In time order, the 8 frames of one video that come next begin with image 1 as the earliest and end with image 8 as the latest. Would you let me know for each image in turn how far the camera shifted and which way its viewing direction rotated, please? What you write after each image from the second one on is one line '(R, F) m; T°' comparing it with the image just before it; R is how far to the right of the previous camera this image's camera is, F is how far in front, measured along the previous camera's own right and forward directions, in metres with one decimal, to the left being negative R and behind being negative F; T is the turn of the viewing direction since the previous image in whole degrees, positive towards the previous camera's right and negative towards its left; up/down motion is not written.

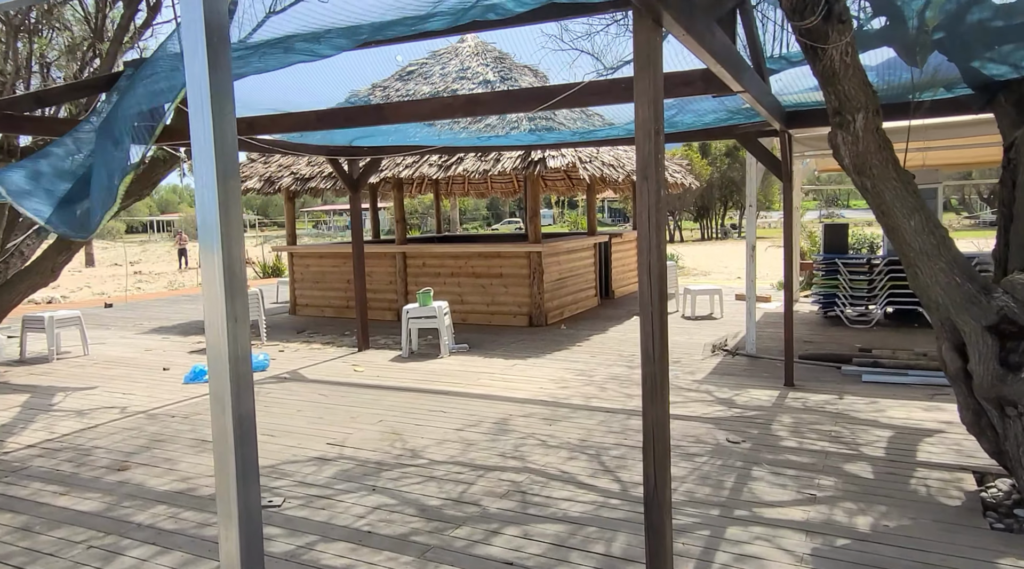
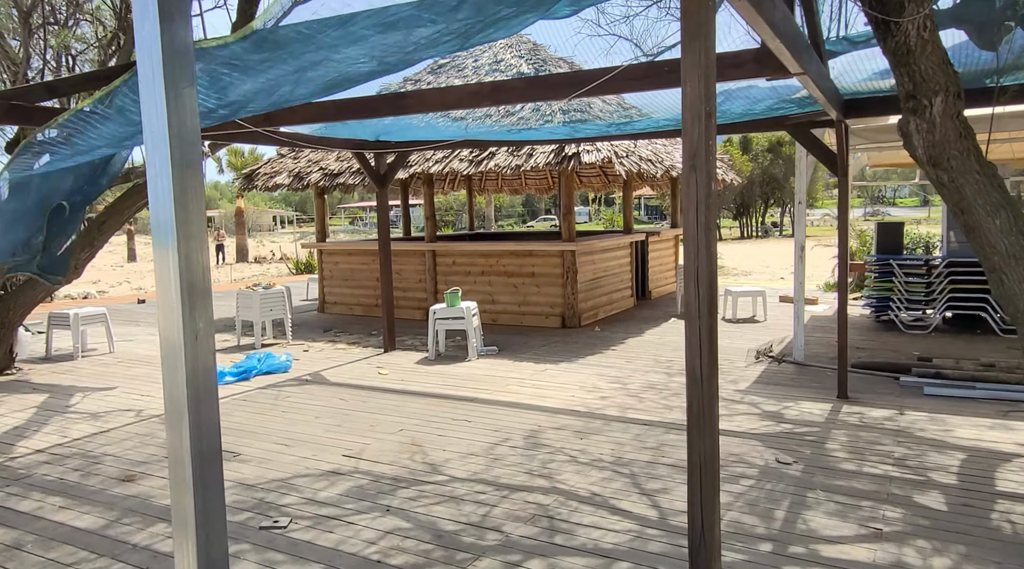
(0.0, +0.3) m; -3°
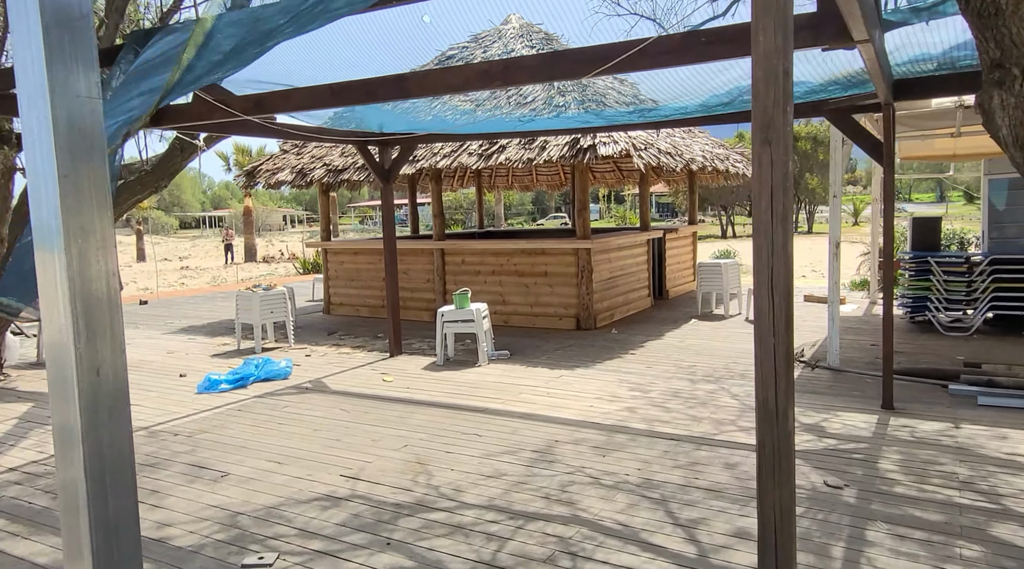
(0.0, +0.4) m; -1°
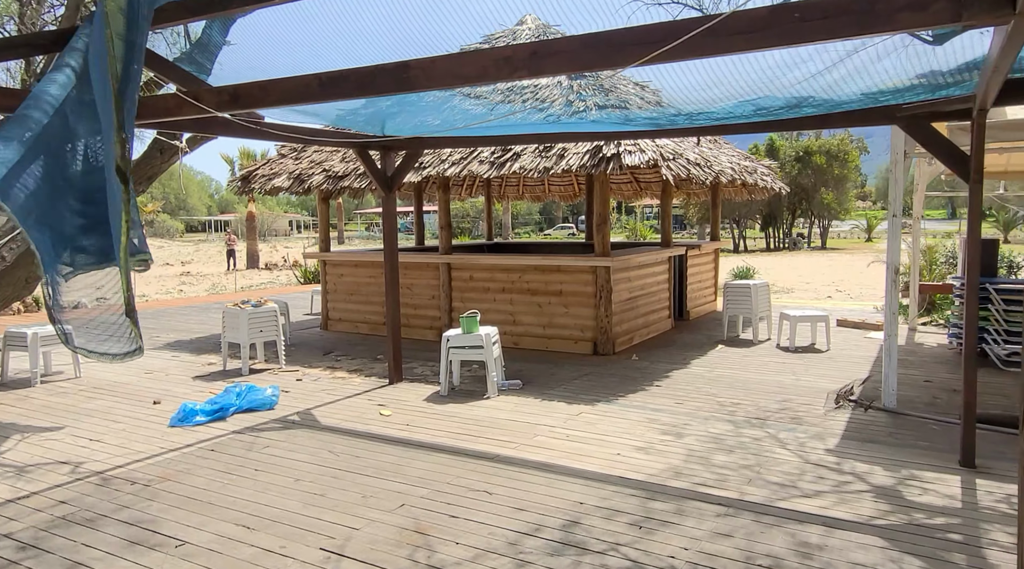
(-0.1, +0.7) m; 0°
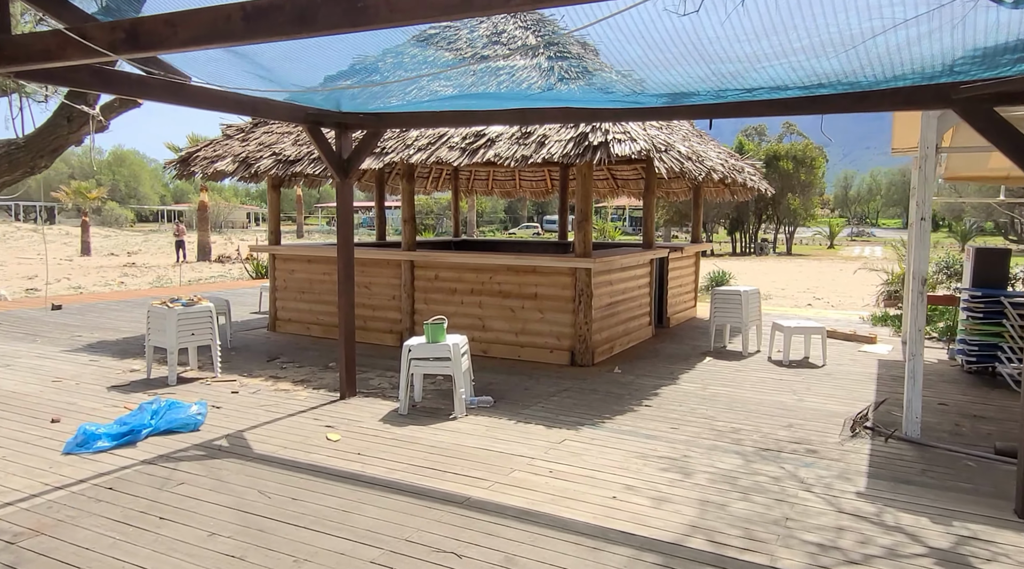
(-0.1, +0.8) m; +3°
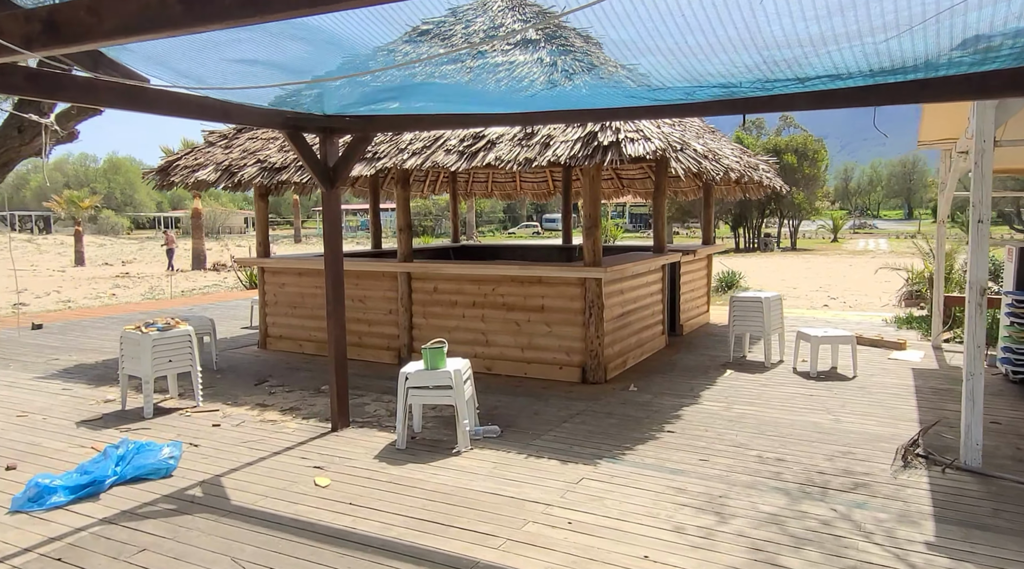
(0.0, +0.5) m; 0°
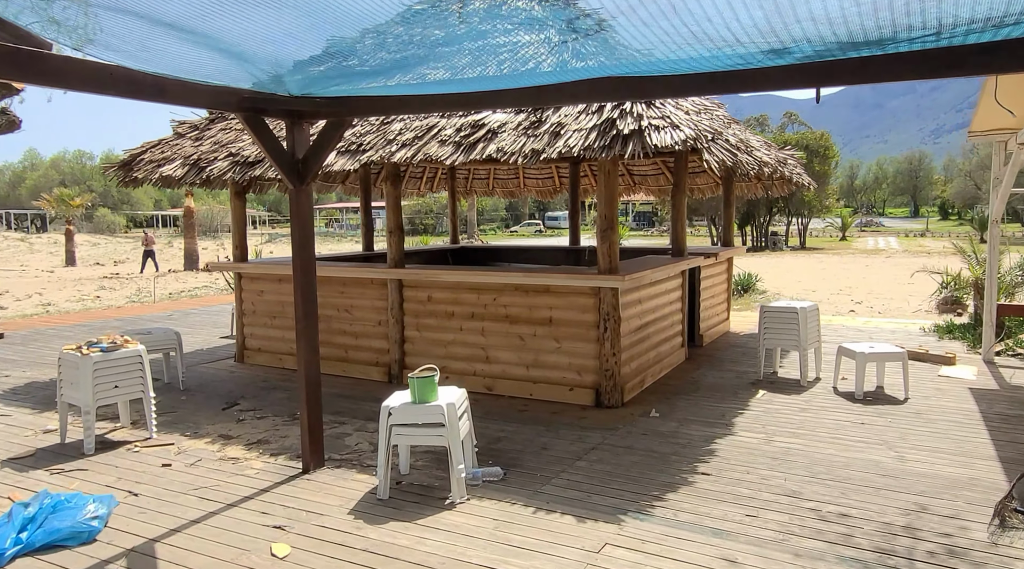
(0.0, +0.8) m; 0°
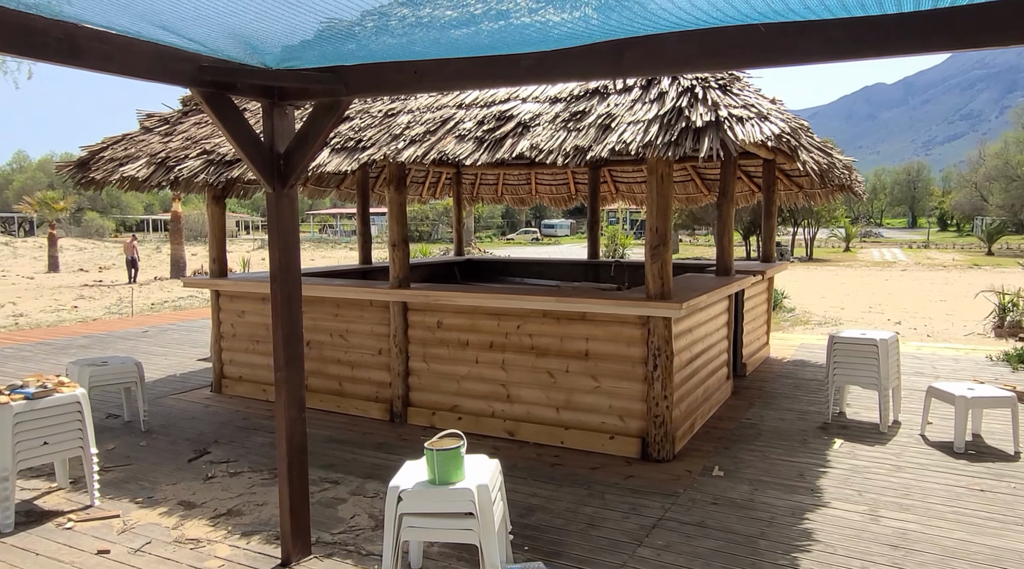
(-0.2, +1.0) m; 0°
